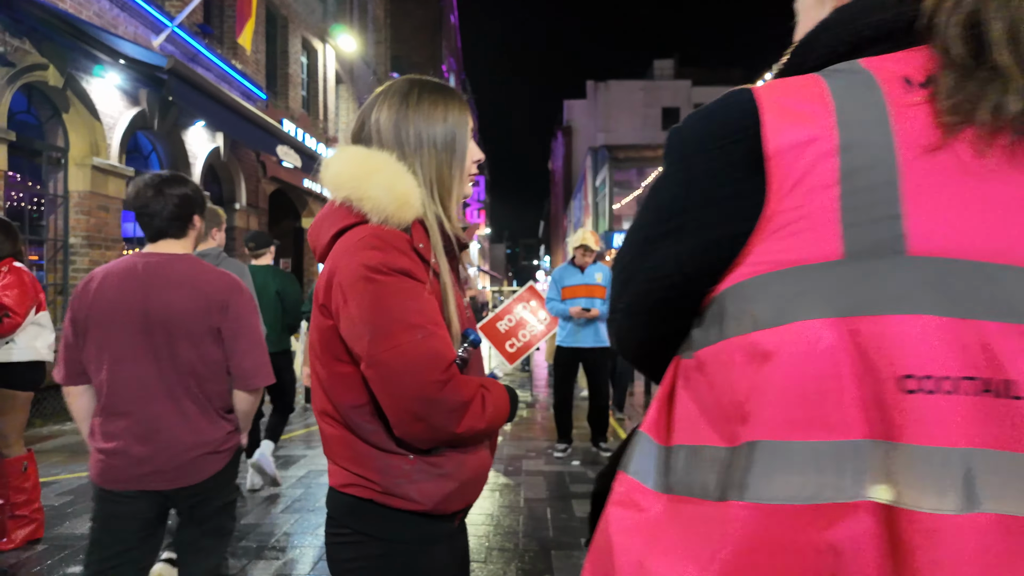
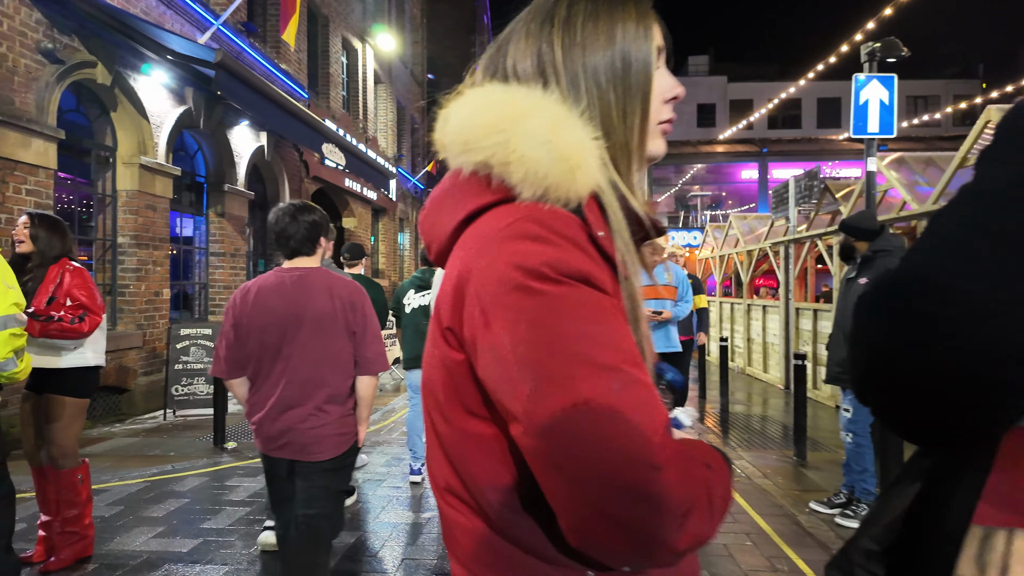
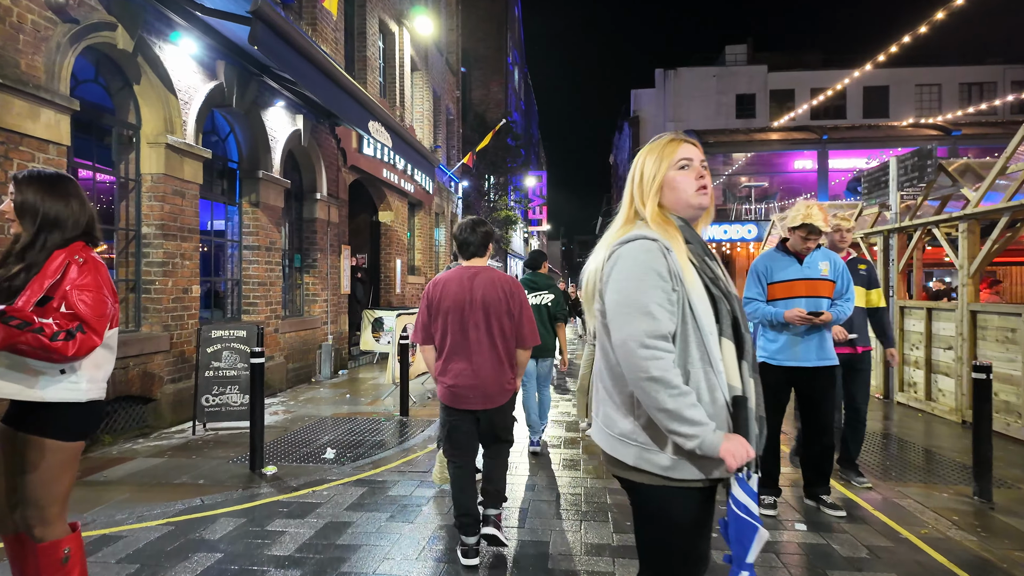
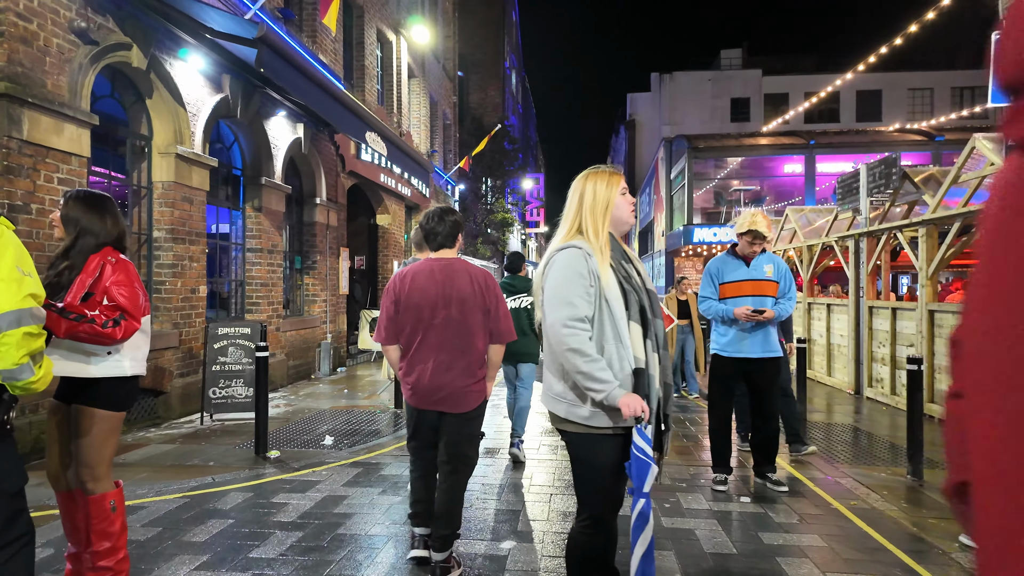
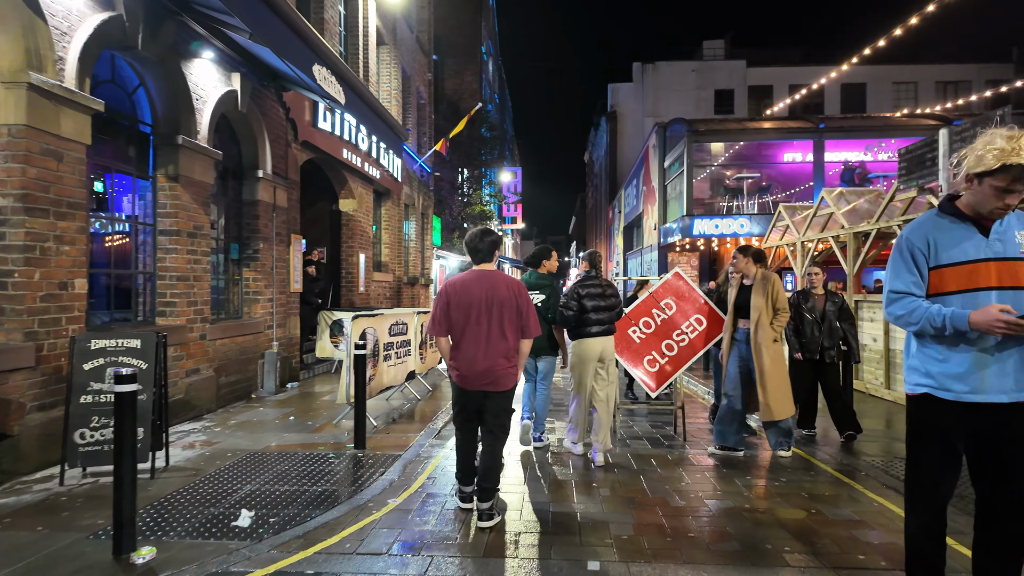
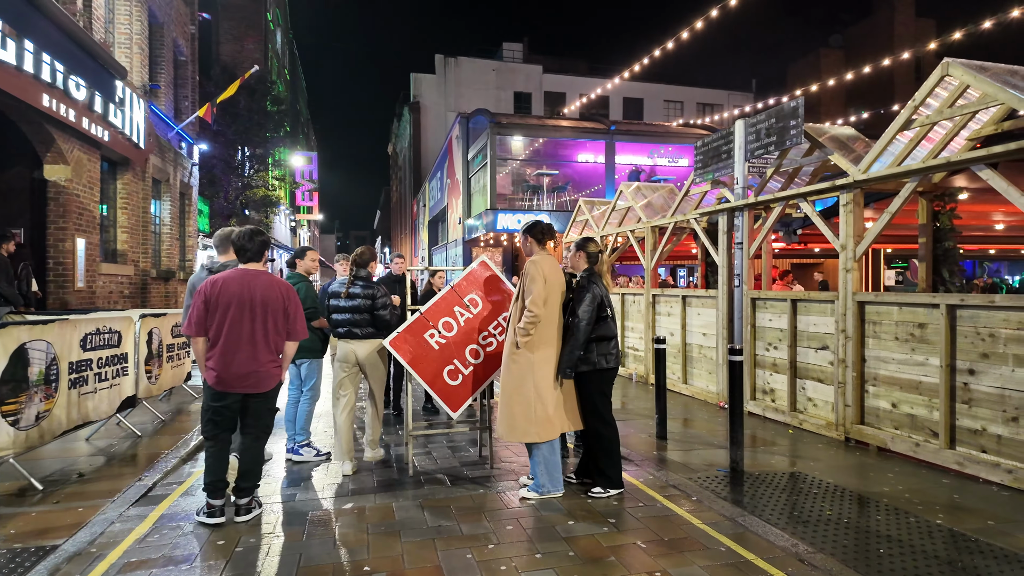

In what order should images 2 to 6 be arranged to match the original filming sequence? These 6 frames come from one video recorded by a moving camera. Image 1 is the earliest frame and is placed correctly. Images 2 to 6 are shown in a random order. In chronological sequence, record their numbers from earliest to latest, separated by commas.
2, 4, 3, 5, 6
